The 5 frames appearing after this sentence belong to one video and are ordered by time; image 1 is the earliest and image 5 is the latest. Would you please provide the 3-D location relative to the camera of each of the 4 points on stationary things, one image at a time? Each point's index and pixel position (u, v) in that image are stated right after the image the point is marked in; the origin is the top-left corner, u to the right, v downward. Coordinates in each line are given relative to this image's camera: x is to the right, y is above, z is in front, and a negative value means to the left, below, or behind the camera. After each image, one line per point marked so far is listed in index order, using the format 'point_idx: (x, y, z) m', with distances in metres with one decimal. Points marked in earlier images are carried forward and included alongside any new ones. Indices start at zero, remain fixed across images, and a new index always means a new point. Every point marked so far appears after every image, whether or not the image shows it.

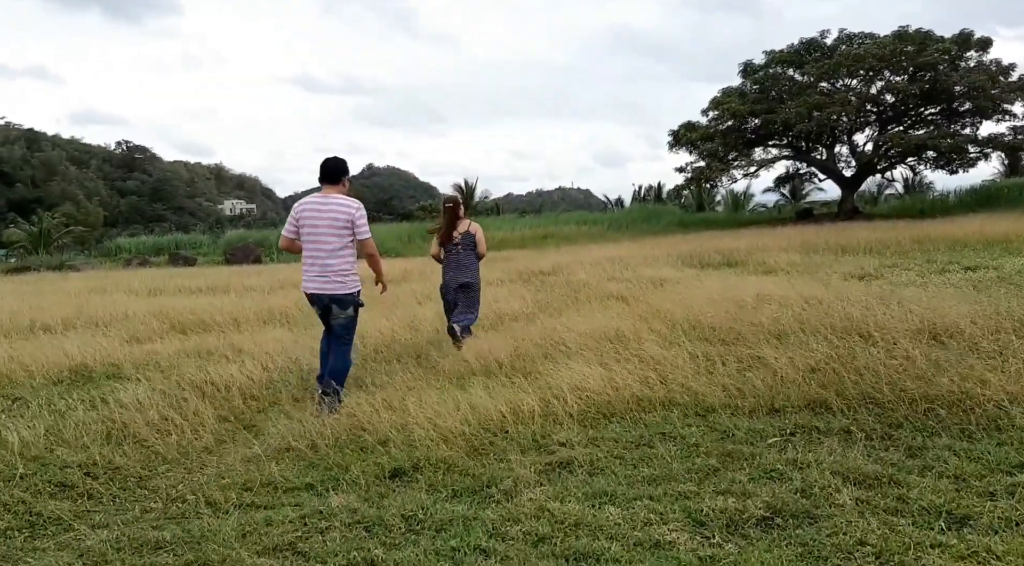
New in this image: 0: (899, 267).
0: (+6.3, +0.3, +12.4) m
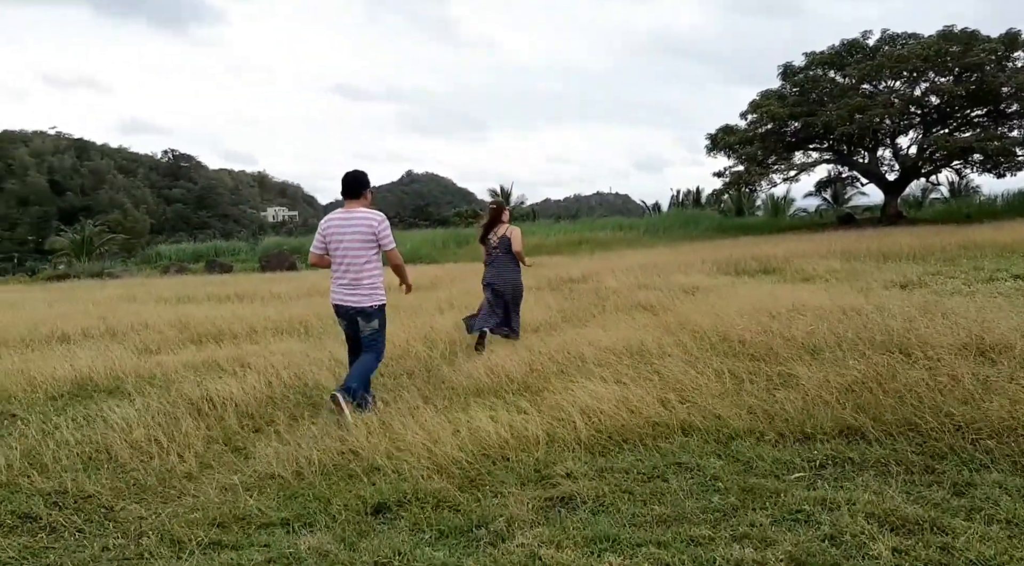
0: (+6.7, +0.1, +11.8) m
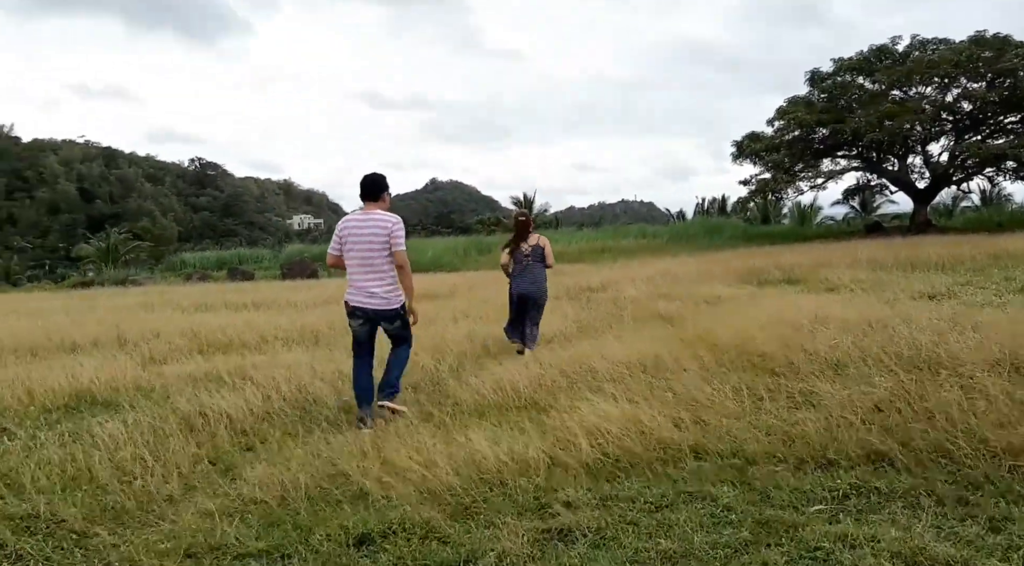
0: (+6.9, 0.0, +11.3) m
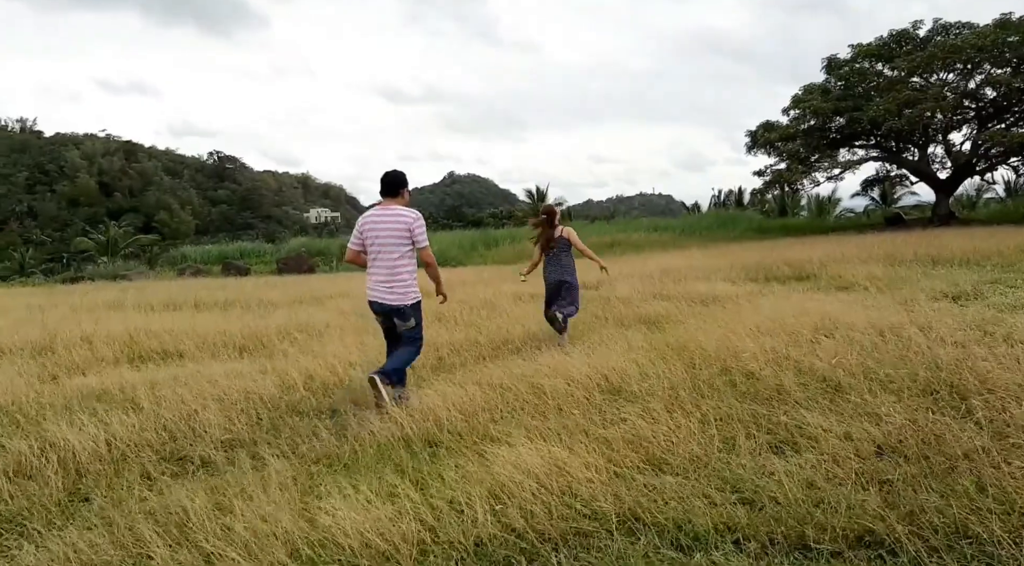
0: (+6.6, 0.0, +10.2) m
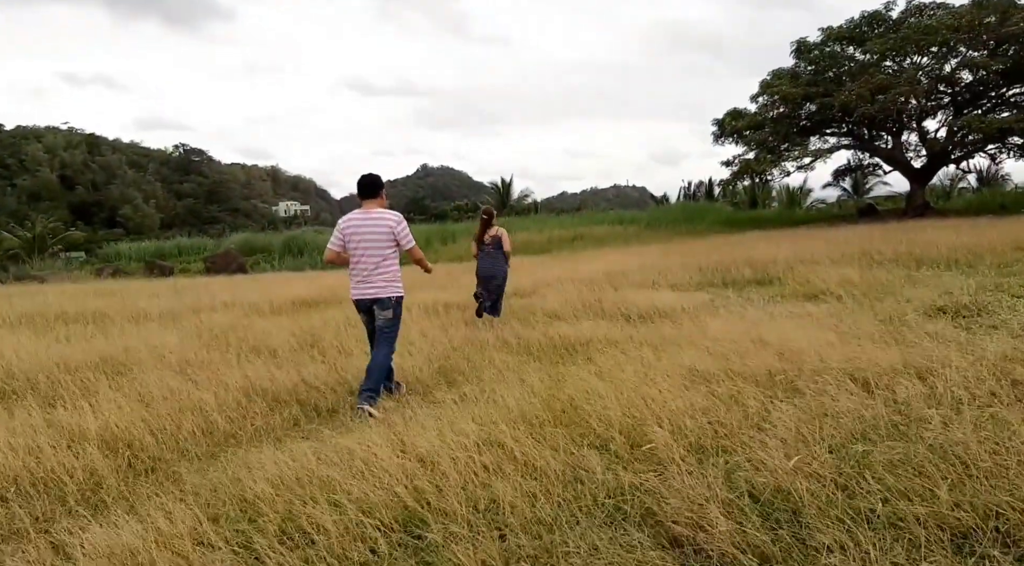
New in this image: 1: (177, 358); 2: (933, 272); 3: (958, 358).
0: (+5.4, -0.1, +8.2) m
1: (-3.3, -0.7, +7.4) m
2: (+5.7, +0.1, +10.4) m
3: (+2.9, -0.5, +4.9) m
